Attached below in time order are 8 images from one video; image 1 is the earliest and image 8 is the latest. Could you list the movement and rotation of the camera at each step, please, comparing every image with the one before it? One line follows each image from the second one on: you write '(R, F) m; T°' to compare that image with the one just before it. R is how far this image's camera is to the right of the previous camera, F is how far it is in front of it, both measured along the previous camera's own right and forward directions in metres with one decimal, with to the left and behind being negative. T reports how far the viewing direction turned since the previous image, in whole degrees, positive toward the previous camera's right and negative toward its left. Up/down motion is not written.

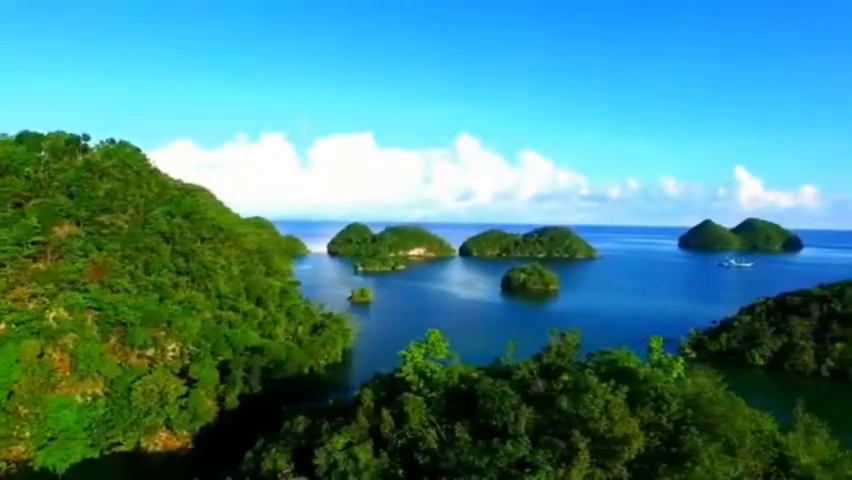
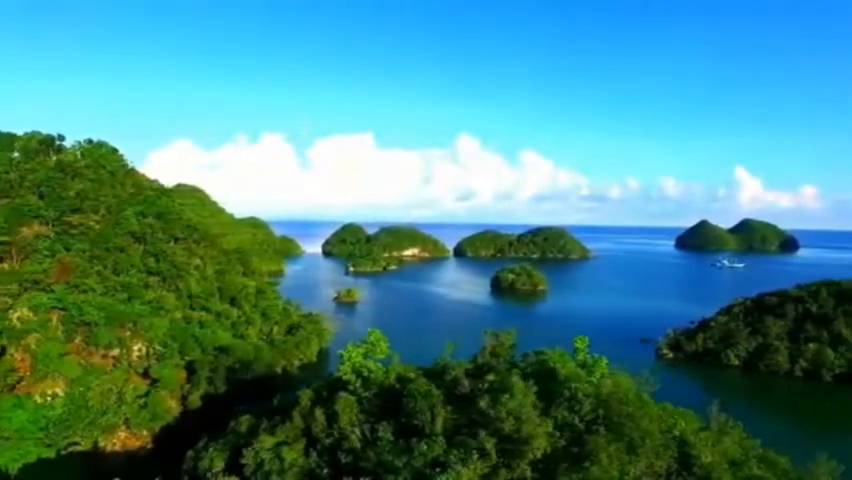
(+1.5, 0.0) m; 0°
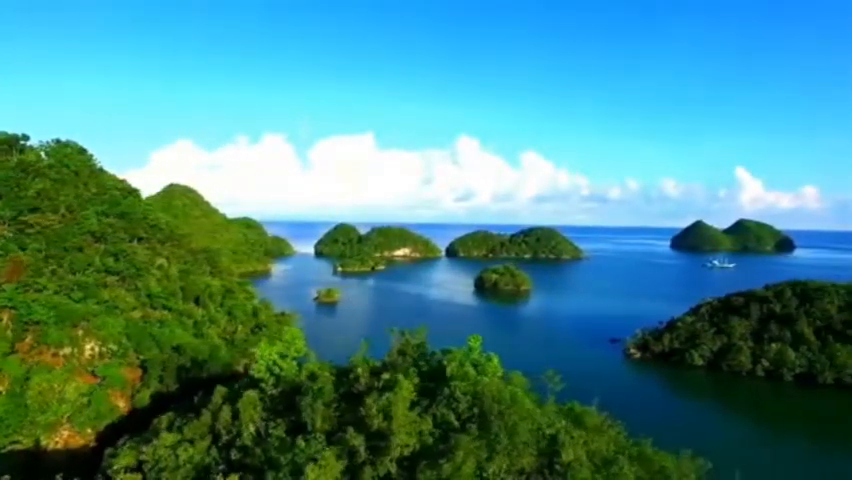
(+2.1, -0.1) m; 0°
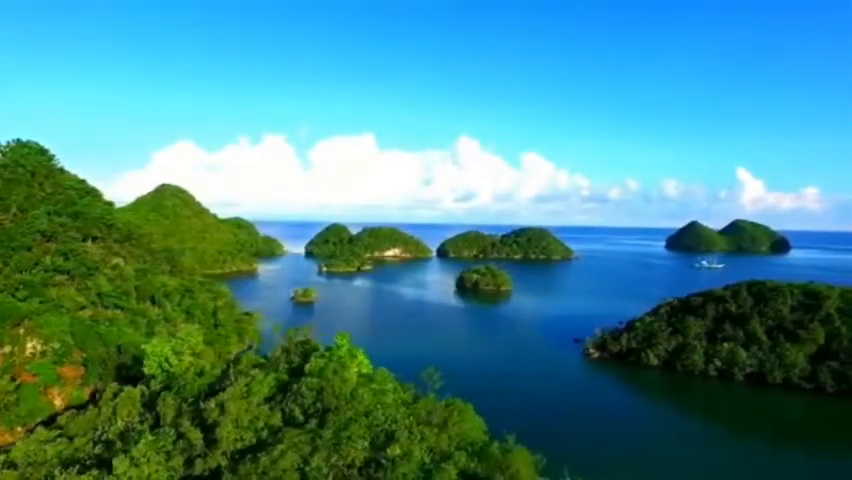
(+2.7, -0.2) m; 0°
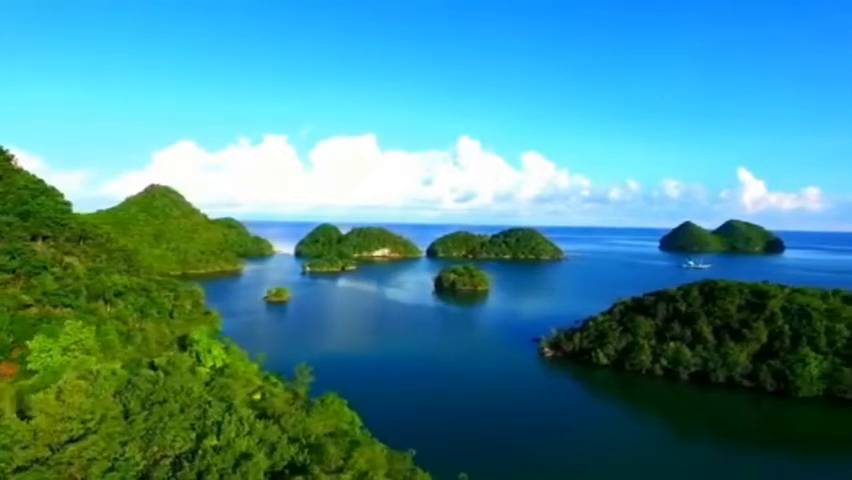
(+3.0, -0.3) m; 0°
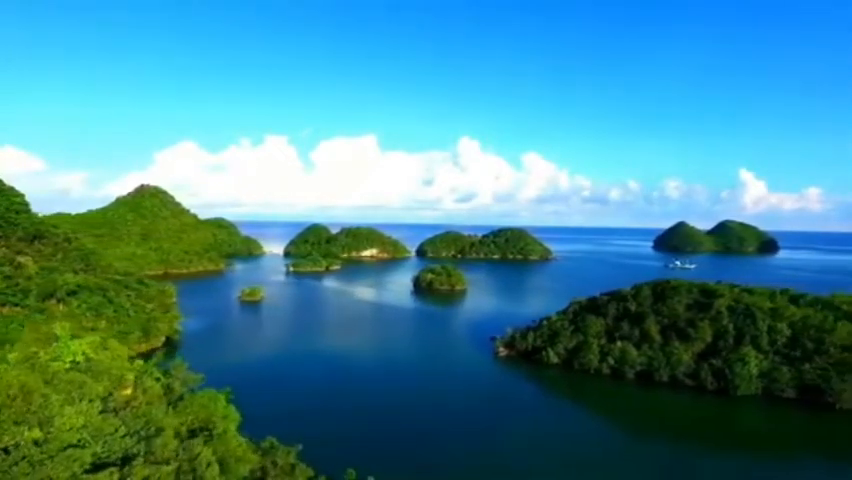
(+3.0, -0.2) m; 0°
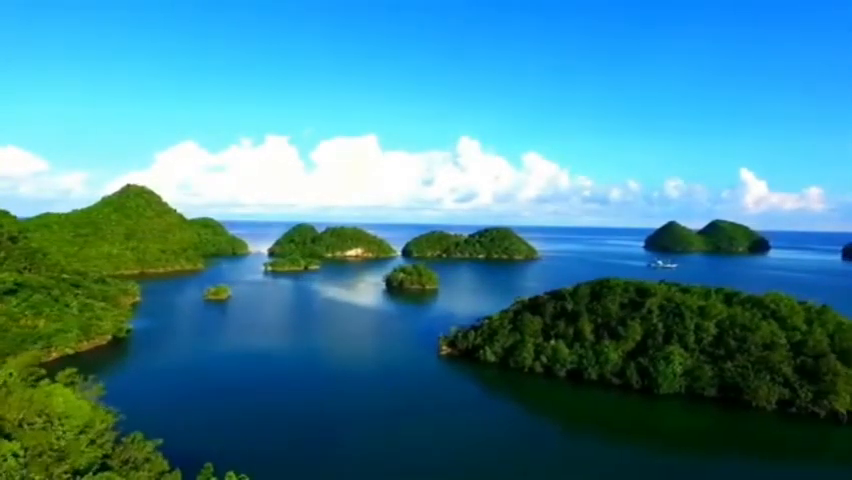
(+3.9, -0.1) m; 0°
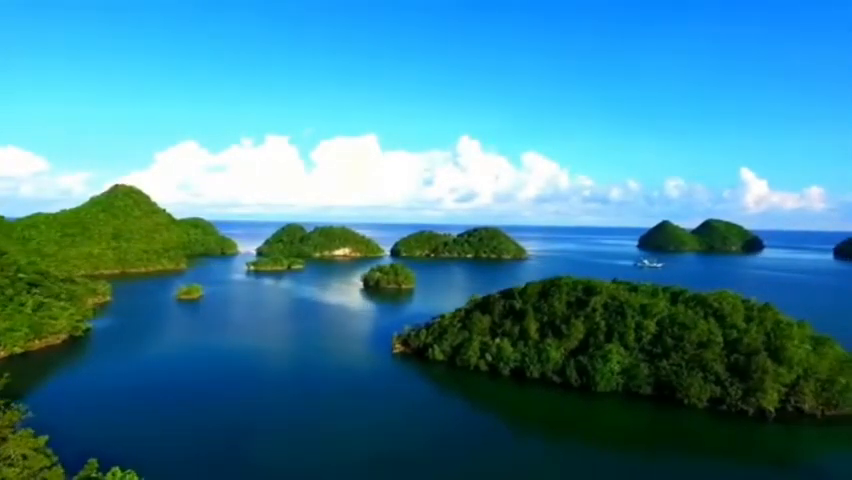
(+3.2, 0.0) m; 0°
